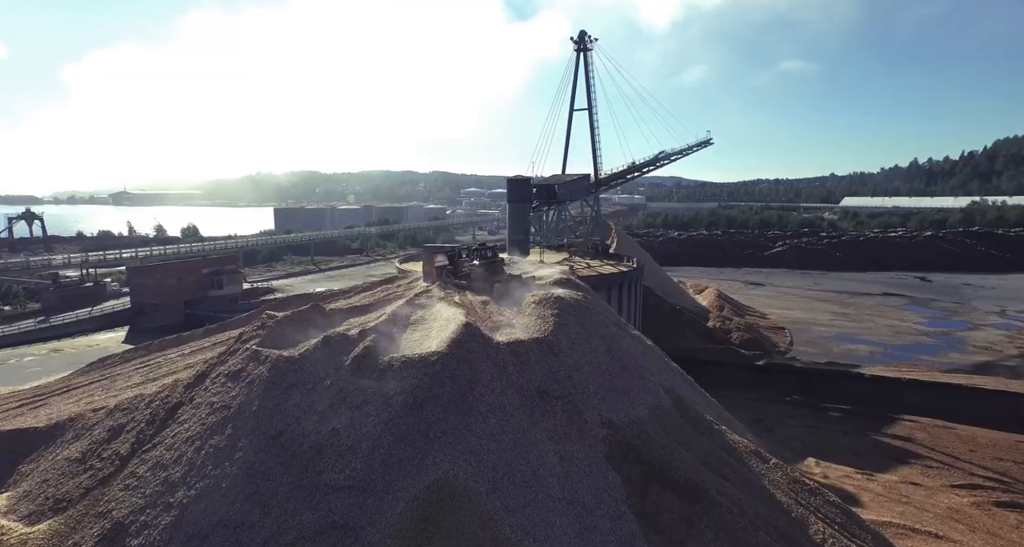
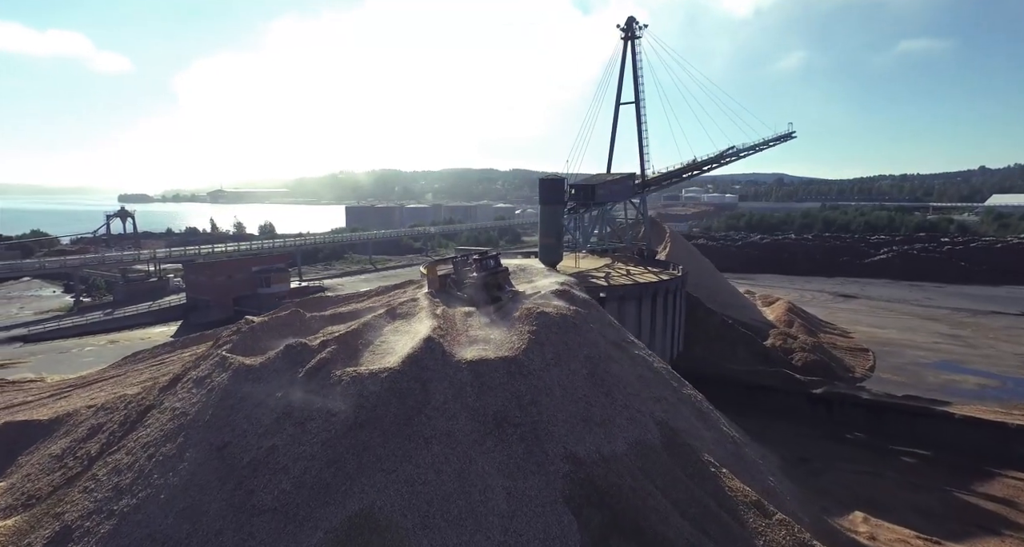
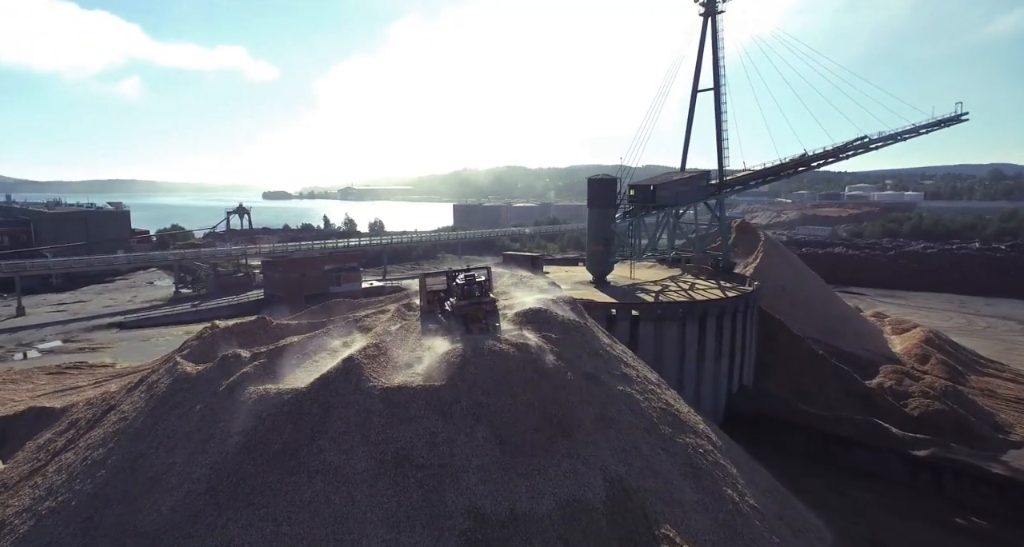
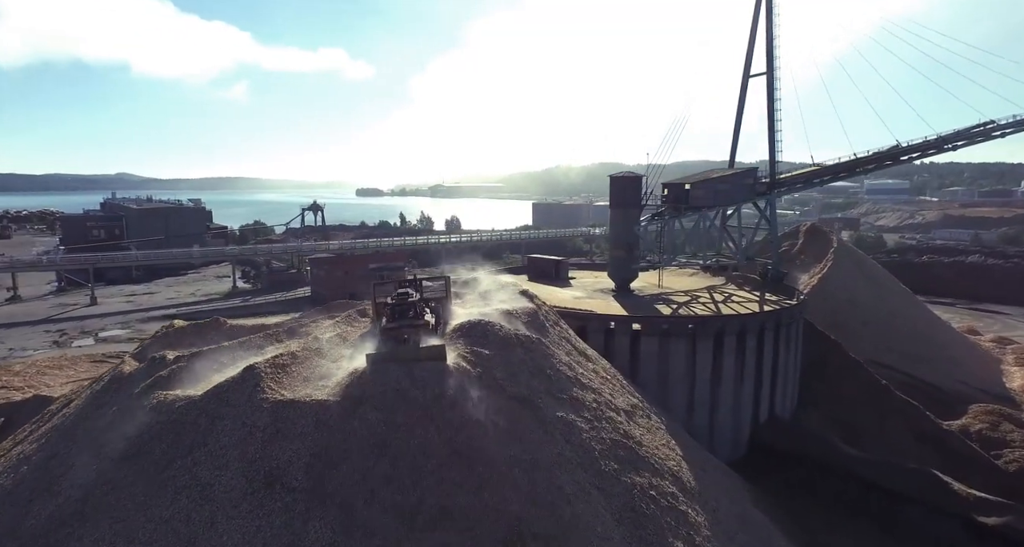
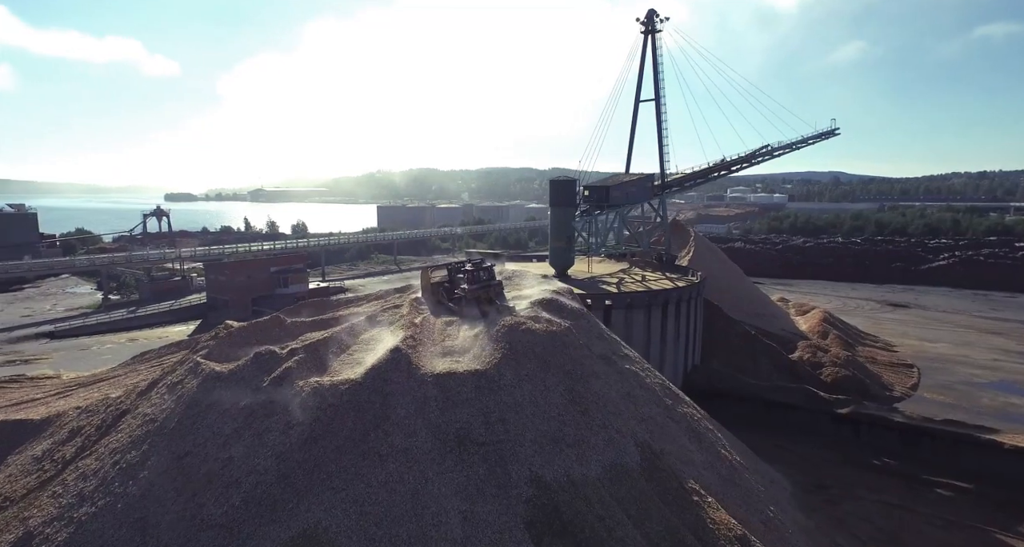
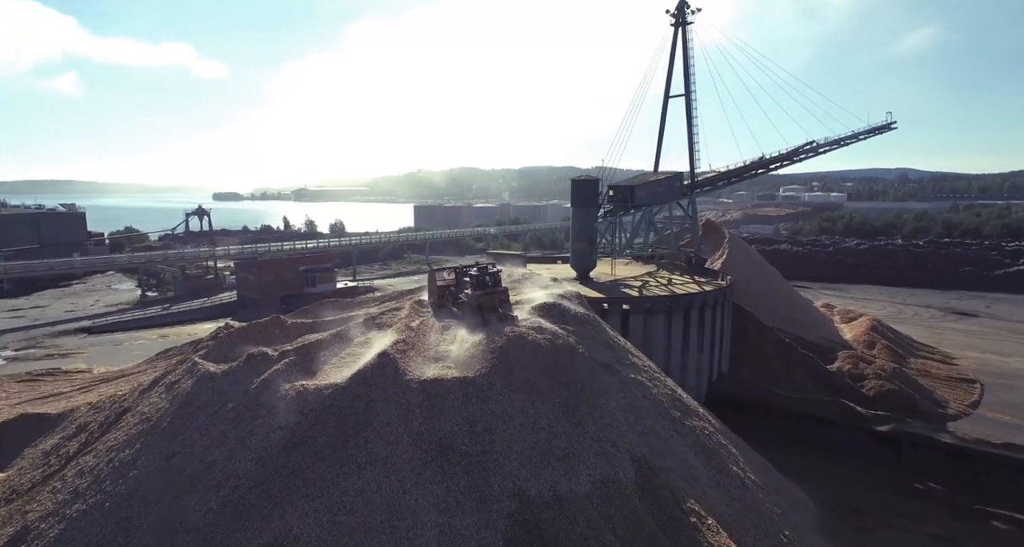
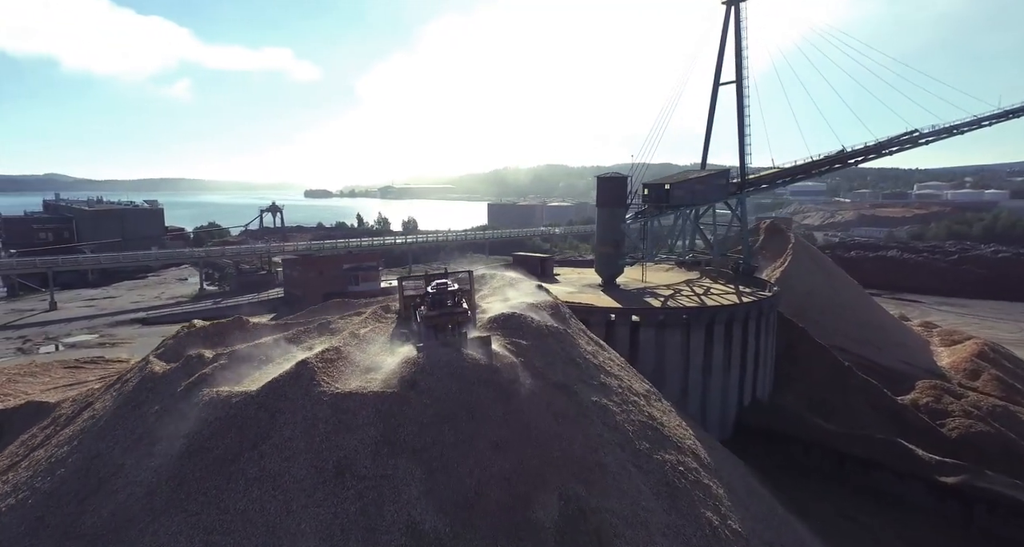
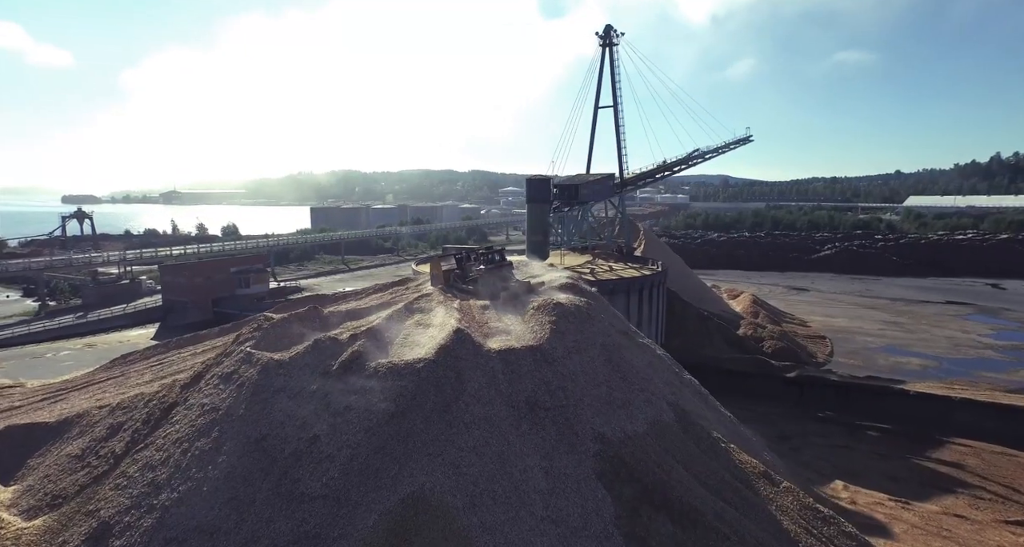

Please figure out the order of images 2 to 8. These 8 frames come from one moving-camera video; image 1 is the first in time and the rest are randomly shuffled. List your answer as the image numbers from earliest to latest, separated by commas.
8, 2, 5, 6, 3, 7, 4
